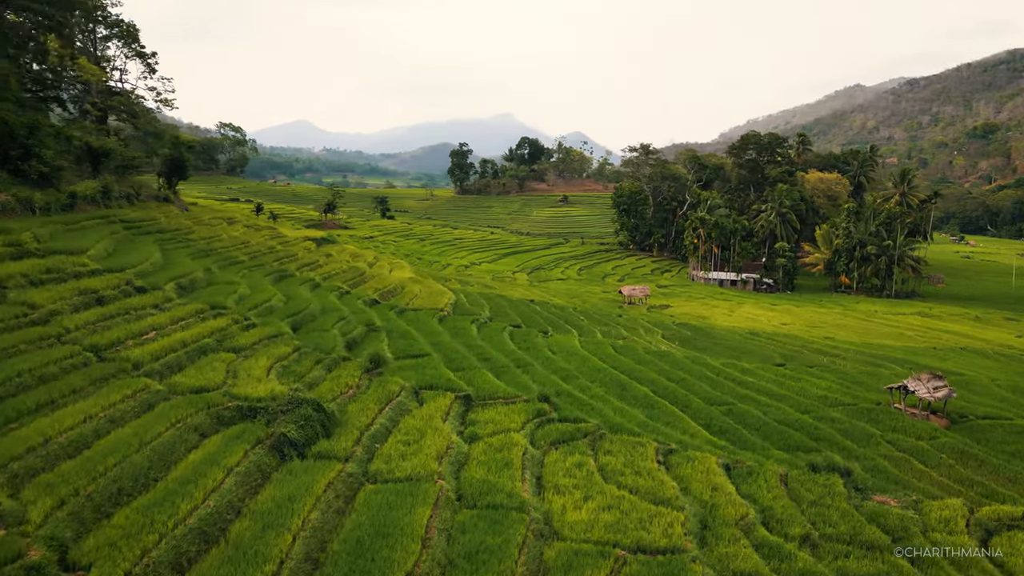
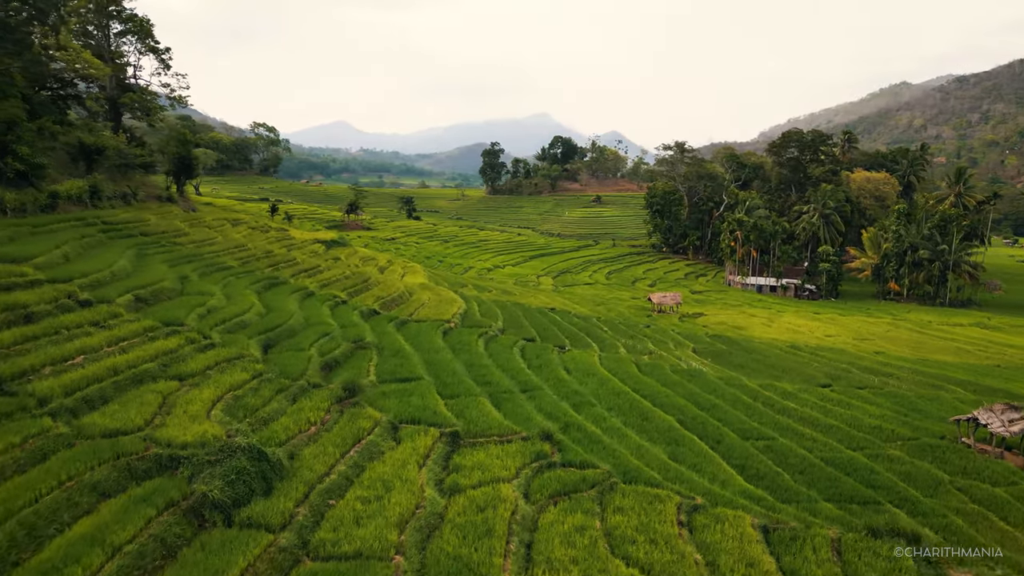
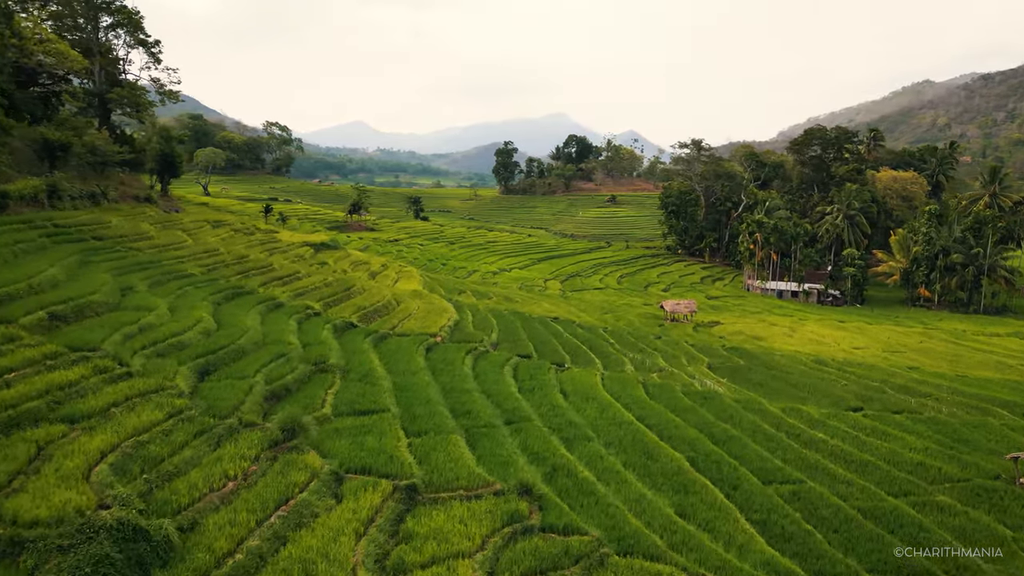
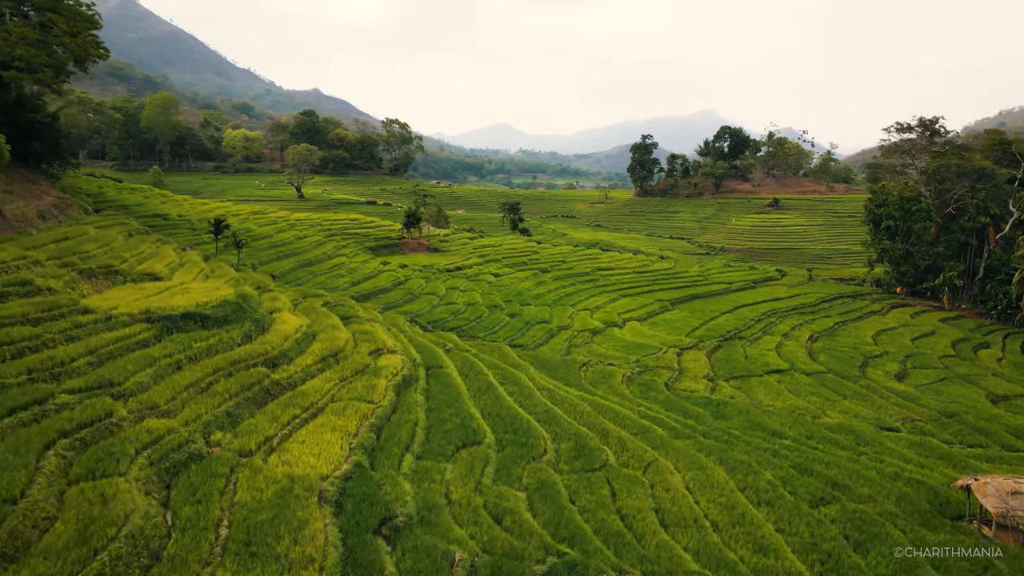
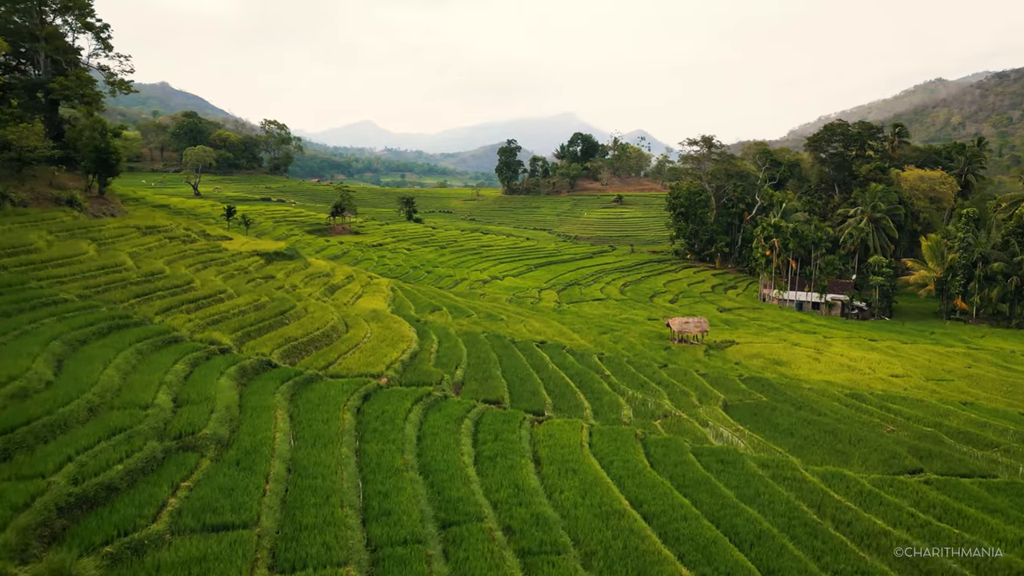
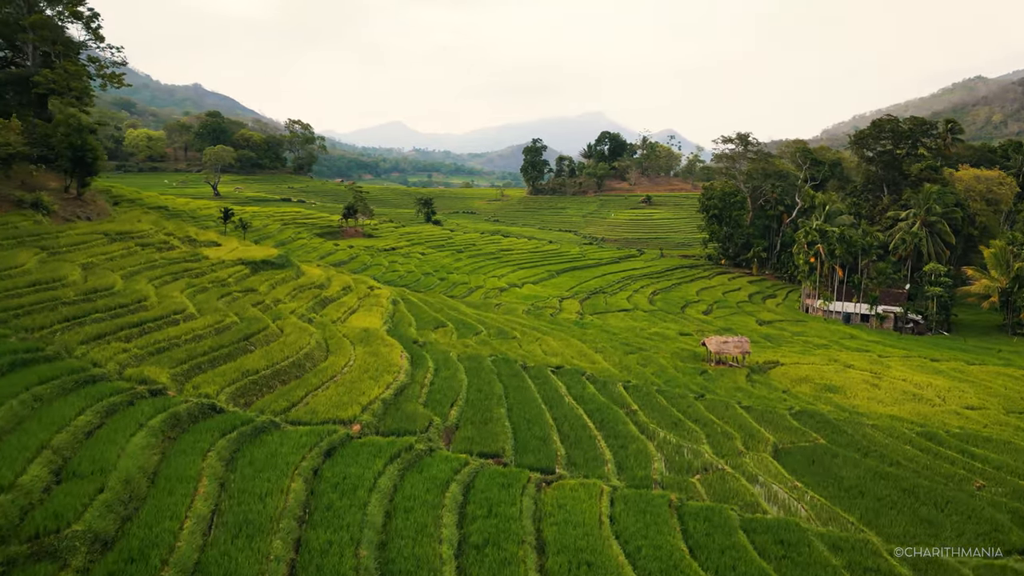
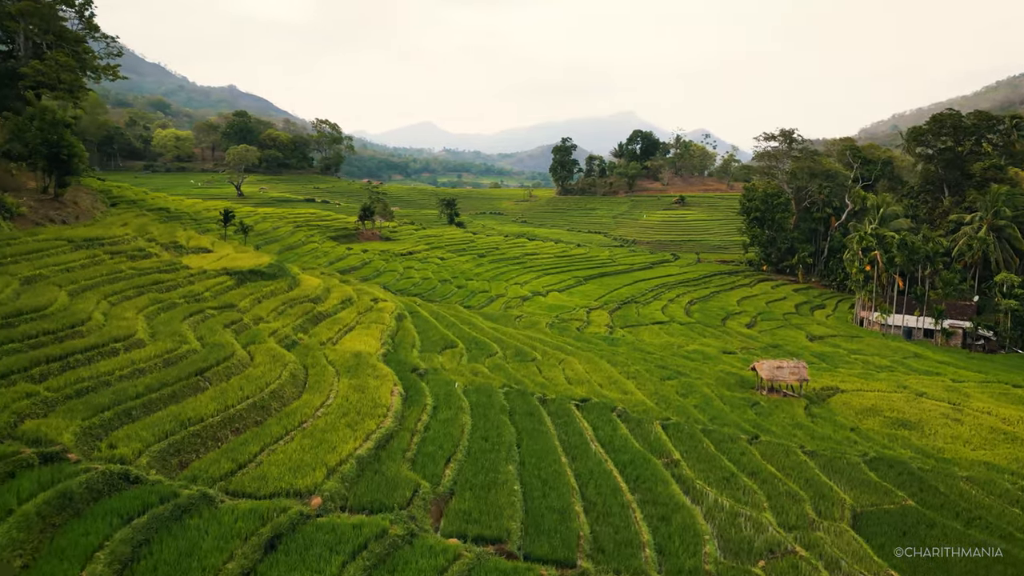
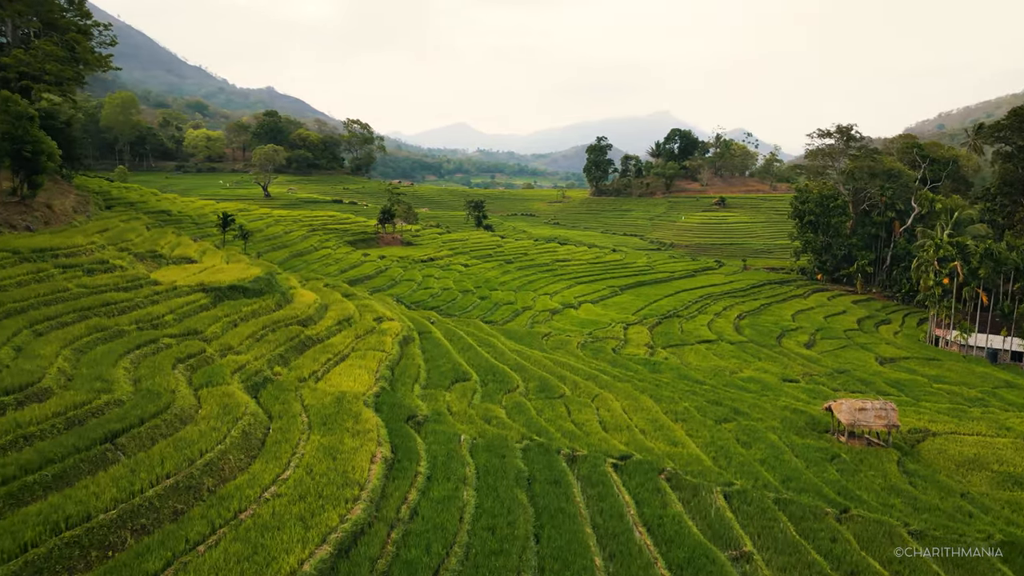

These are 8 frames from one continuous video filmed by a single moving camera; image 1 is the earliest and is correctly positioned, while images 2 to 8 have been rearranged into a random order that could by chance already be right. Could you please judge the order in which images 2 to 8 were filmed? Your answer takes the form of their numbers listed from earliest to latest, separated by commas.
2, 3, 5, 6, 7, 8, 4
